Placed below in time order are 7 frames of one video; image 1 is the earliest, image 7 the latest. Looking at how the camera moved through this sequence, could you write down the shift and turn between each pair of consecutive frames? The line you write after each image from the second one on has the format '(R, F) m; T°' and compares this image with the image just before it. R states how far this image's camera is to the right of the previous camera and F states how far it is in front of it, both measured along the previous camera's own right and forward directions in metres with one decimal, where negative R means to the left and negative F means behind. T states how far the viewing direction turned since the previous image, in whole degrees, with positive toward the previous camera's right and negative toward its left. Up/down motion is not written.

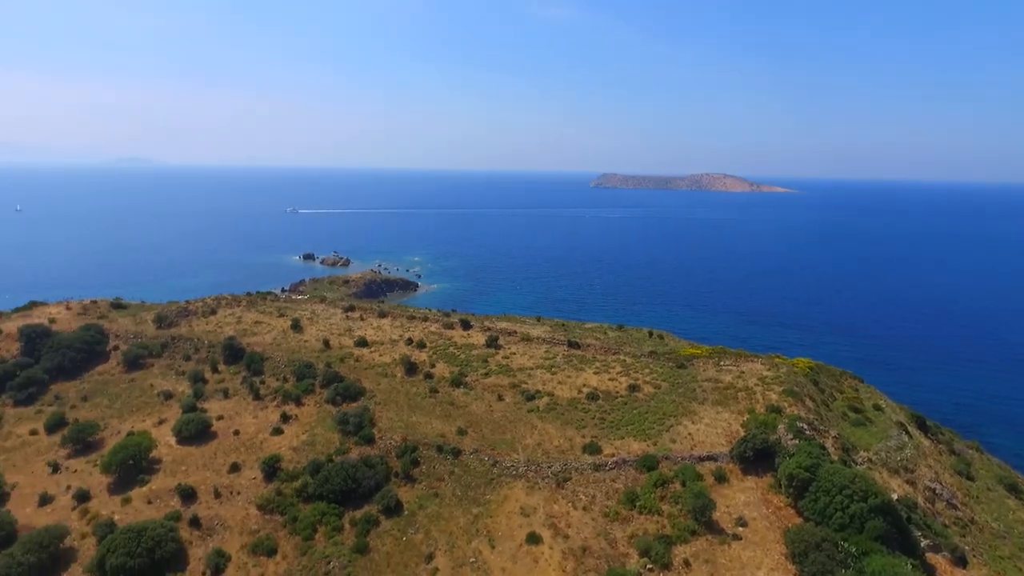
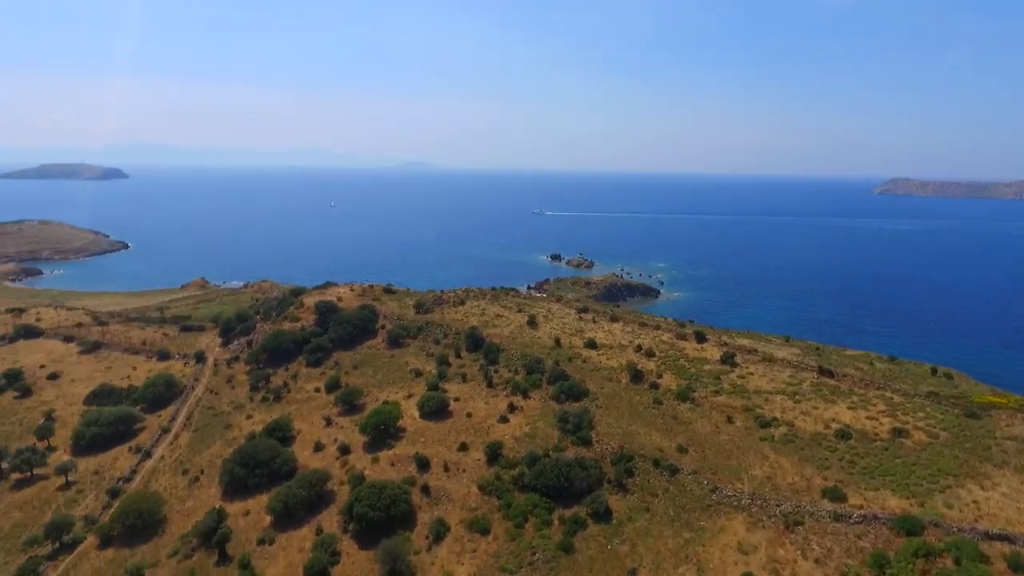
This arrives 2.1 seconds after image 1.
(+1.4, +0.9) m; -23°
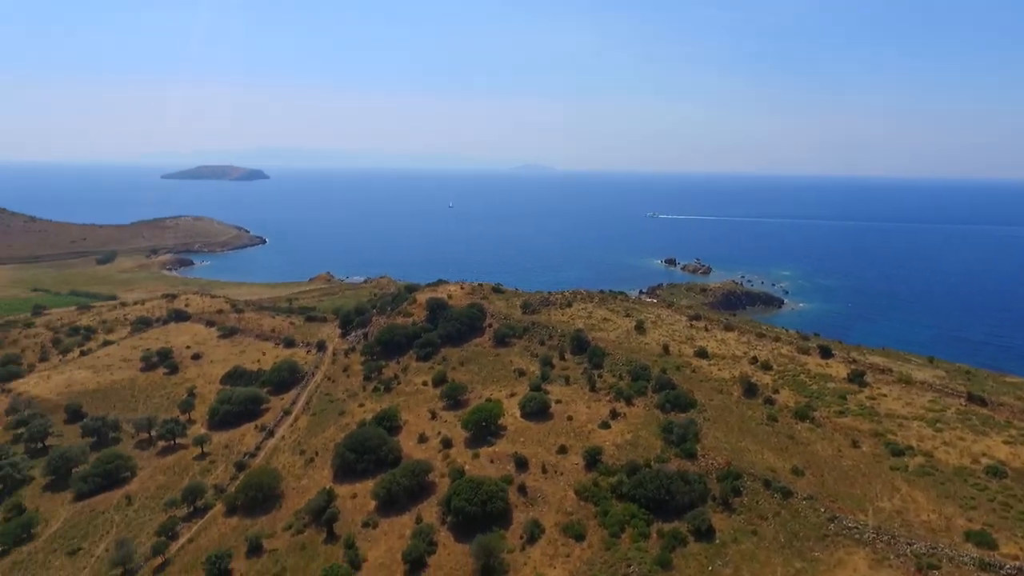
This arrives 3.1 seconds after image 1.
(+0.7, +0.4) m; -11°
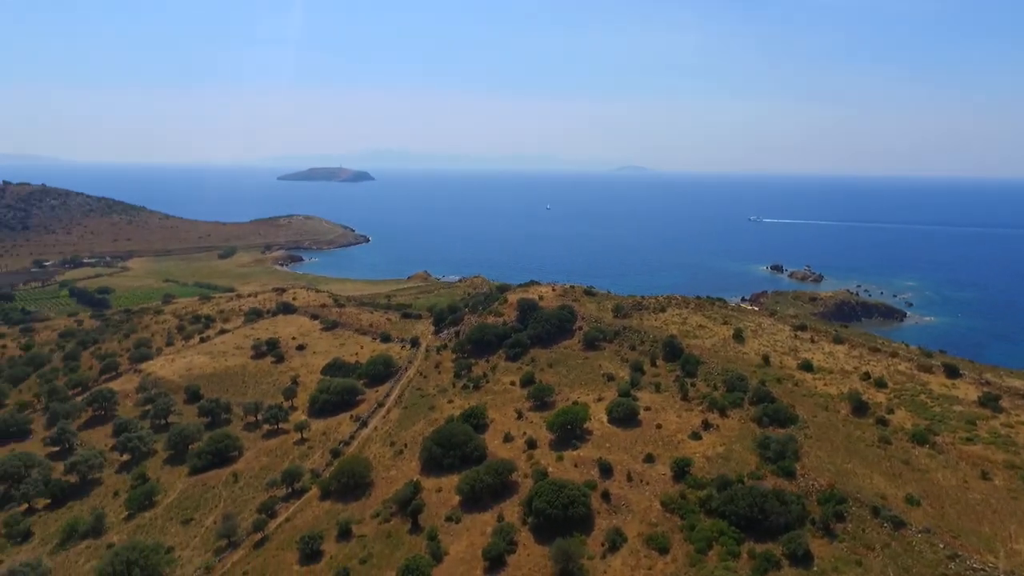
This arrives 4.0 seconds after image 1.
(+0.6, +0.3) m; -9°
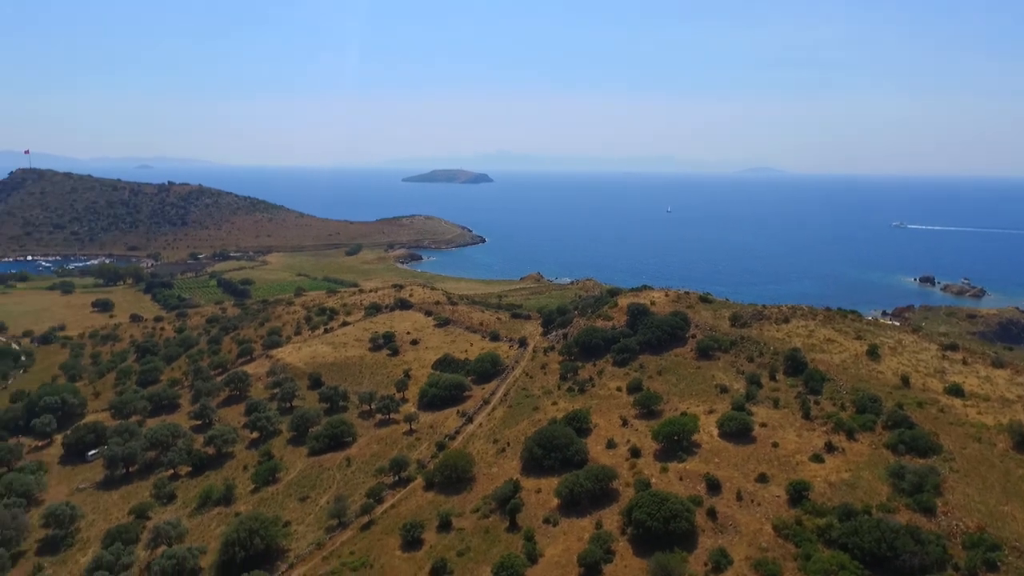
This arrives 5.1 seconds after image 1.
(+0.8, +0.4) m; -11°
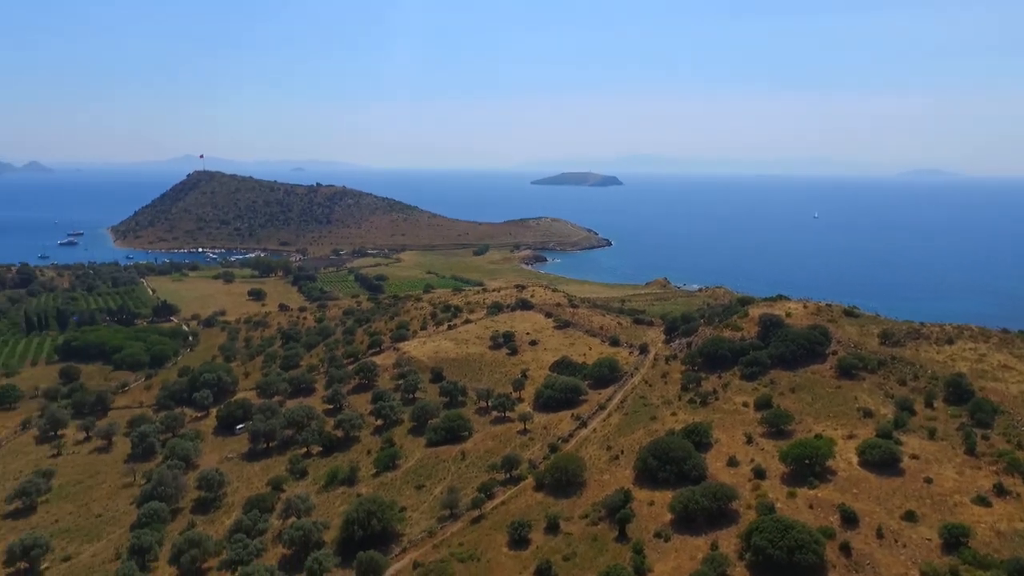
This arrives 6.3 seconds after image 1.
(+0.8, +0.5) m; -12°
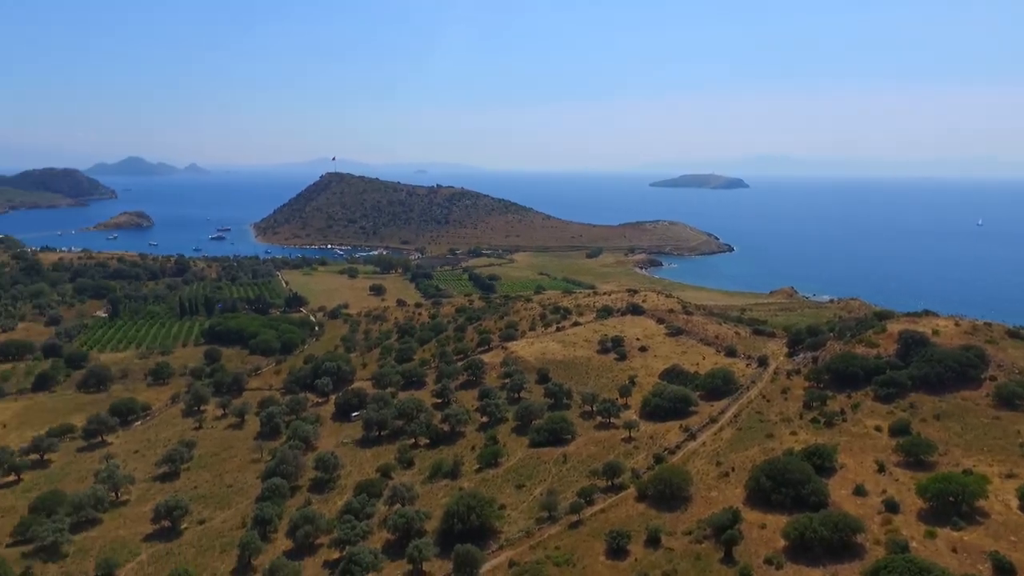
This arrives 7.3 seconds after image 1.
(+0.7, +0.5) m; -11°
